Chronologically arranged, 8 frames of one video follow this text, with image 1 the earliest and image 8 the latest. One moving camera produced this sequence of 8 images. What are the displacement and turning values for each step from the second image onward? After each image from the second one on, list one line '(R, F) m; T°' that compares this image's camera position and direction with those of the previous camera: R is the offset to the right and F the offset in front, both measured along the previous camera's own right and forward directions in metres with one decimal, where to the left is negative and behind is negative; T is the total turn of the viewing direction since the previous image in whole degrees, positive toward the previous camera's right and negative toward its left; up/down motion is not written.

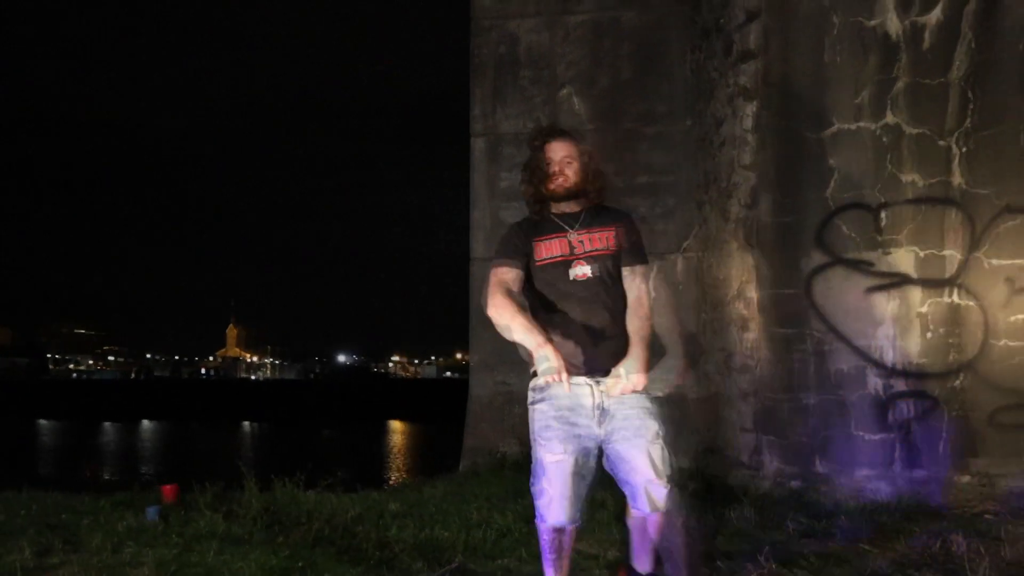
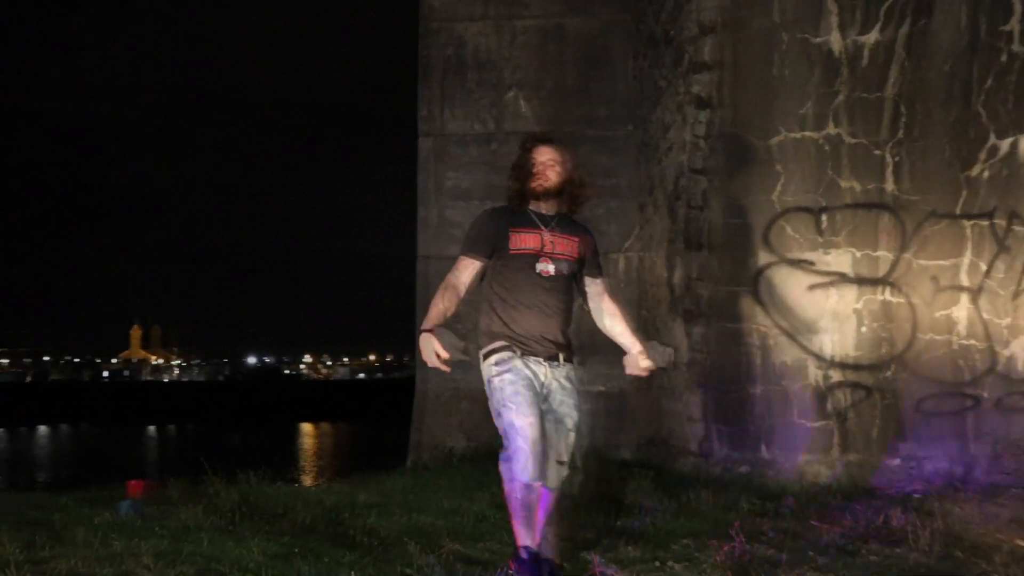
(-0.3, -0.2) m; +6°
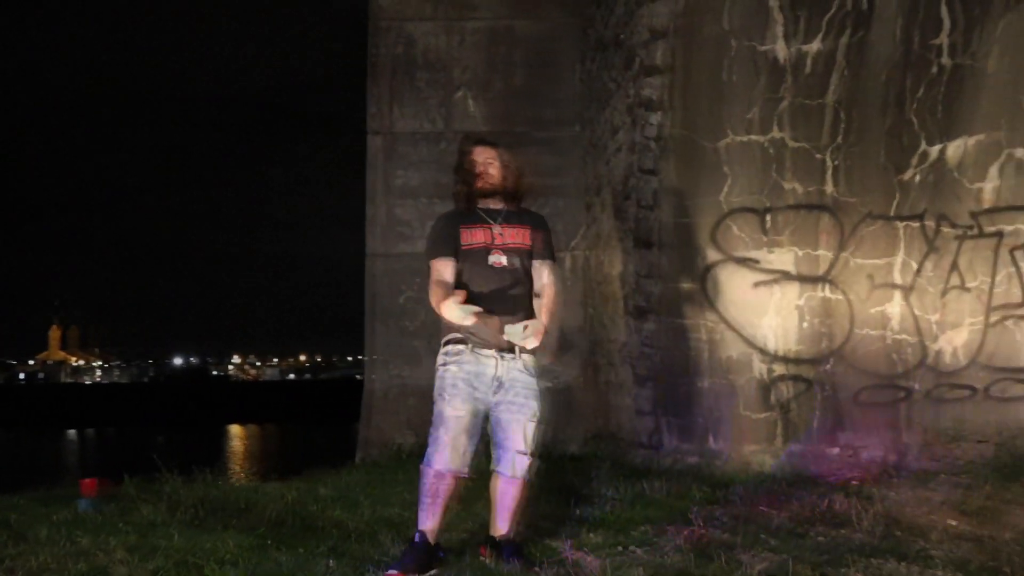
(-0.2, -0.1) m; +4°
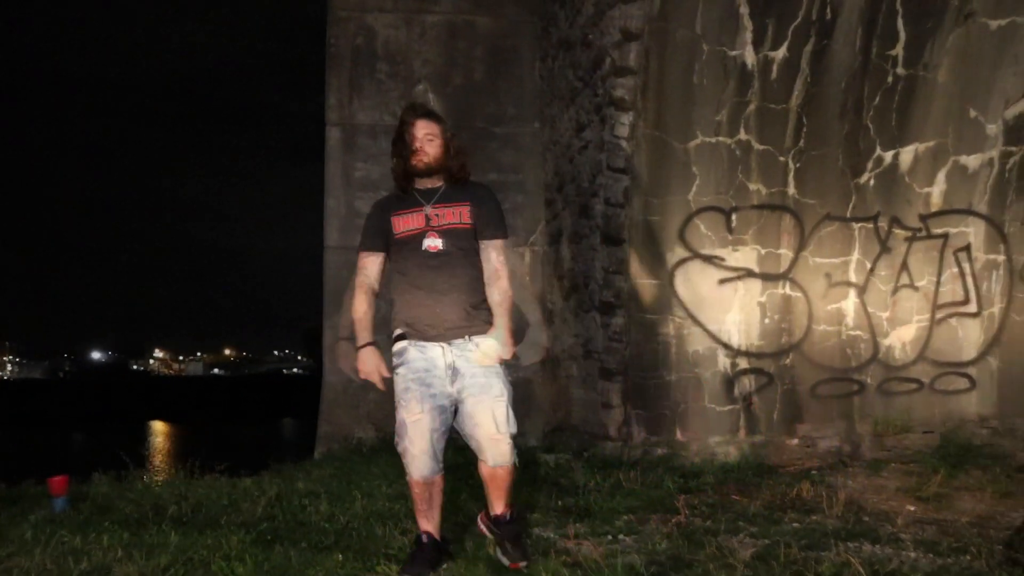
(-0.3, -0.1) m; +5°
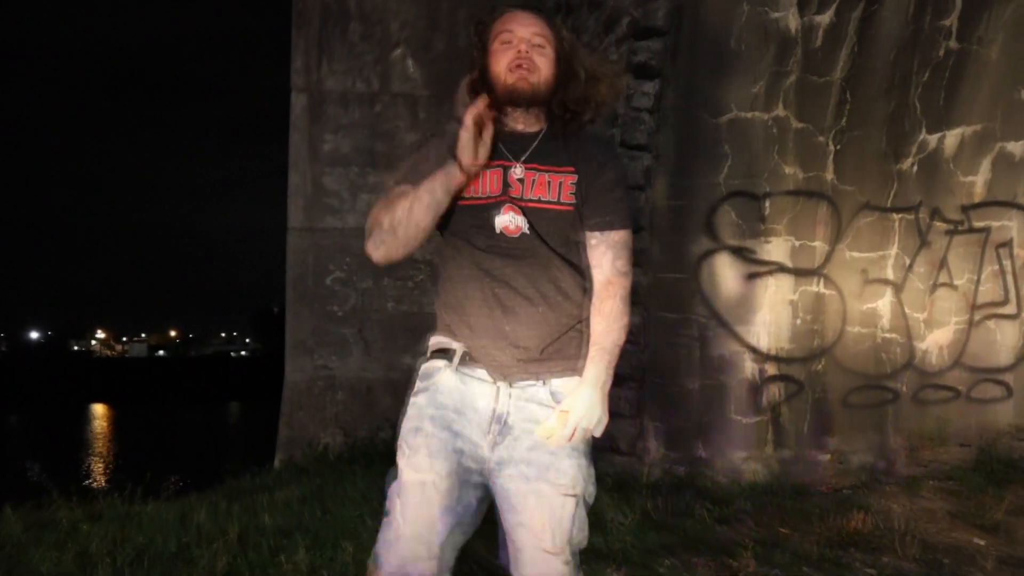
(-0.3, +0.8) m; +3°
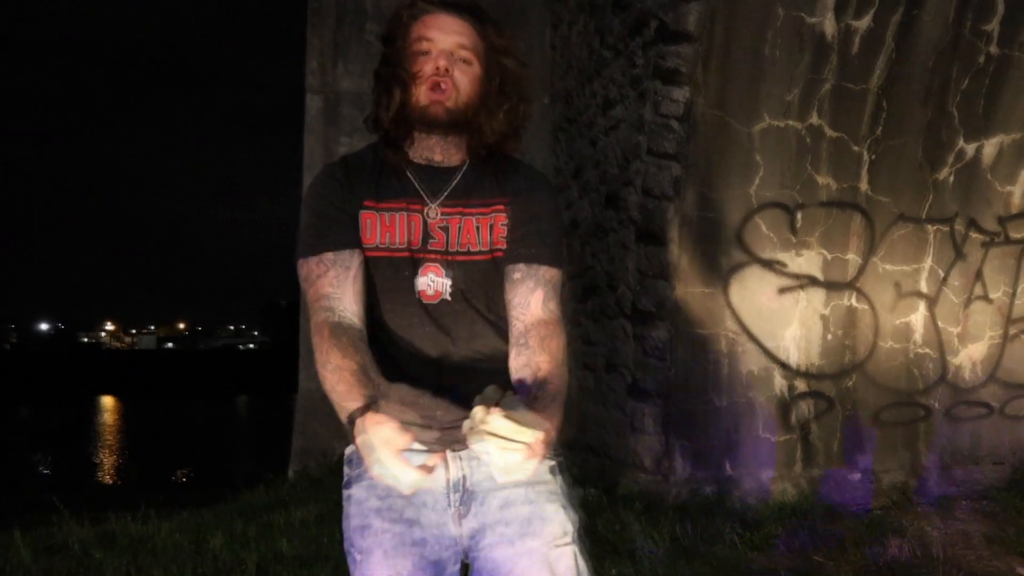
(-0.1, +0.2) m; 0°
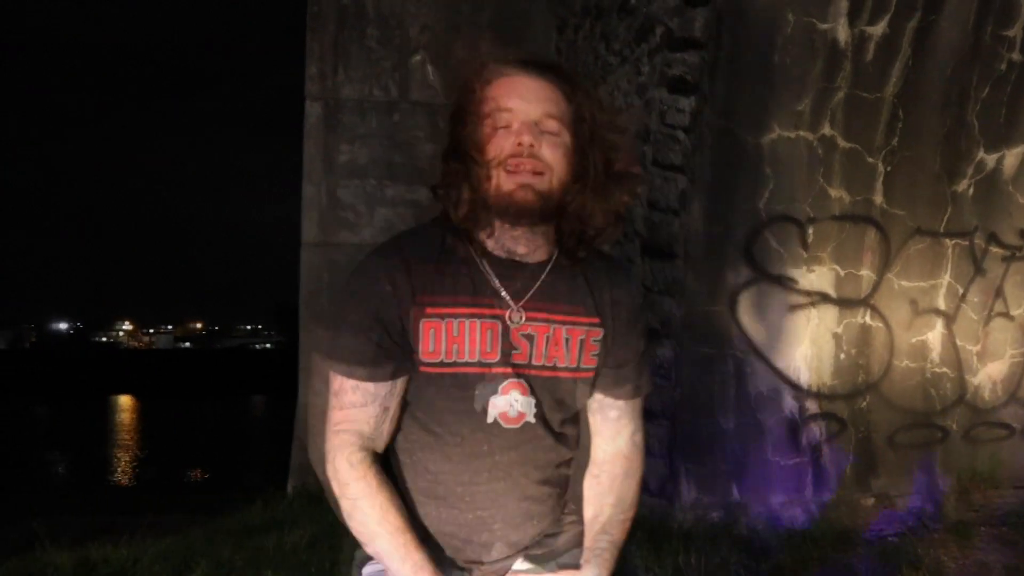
(+0.1, +0.2) m; -1°
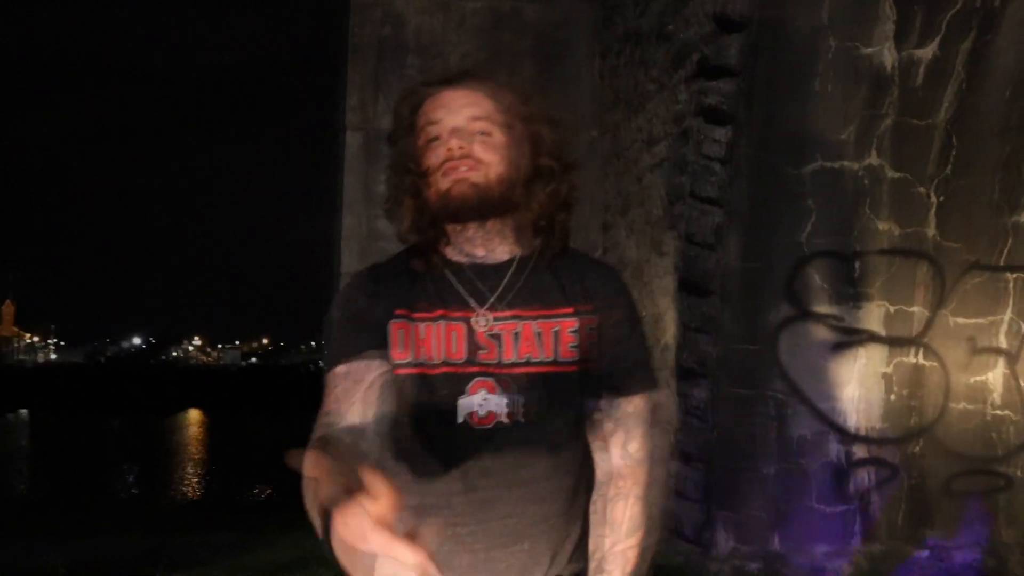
(+0.2, +0.2) m; -4°
